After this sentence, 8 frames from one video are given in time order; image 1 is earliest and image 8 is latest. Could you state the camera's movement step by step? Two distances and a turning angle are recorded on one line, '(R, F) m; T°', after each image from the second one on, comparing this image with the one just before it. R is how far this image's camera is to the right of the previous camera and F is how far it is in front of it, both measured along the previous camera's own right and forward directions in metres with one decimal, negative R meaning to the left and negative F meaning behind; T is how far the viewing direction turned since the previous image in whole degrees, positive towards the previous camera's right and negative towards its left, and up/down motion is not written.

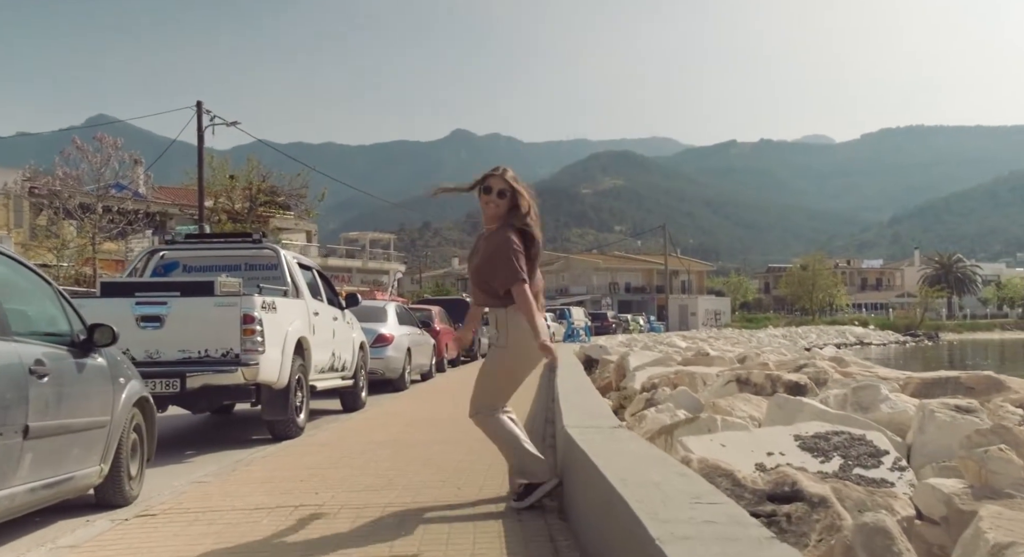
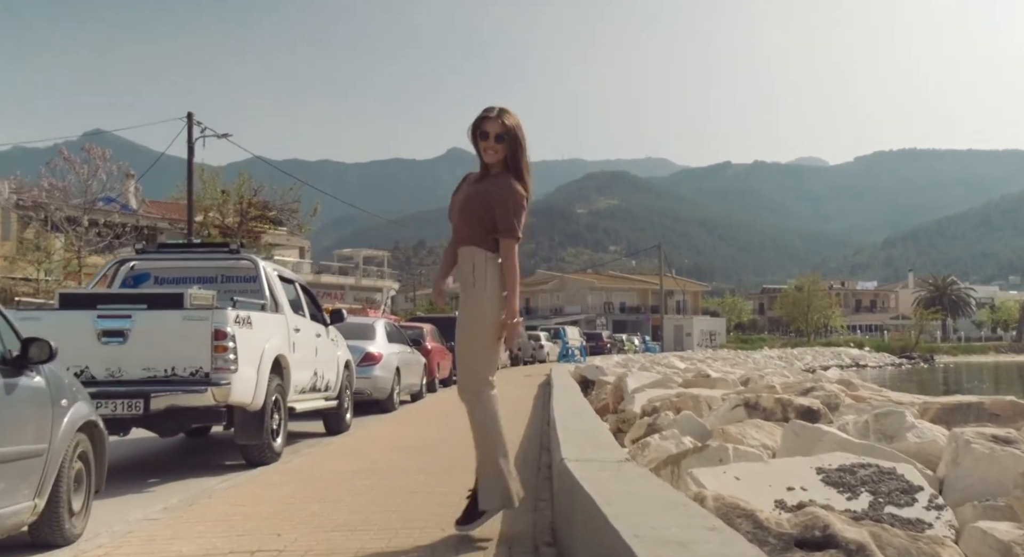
(0.0, +0.6) m; 0°
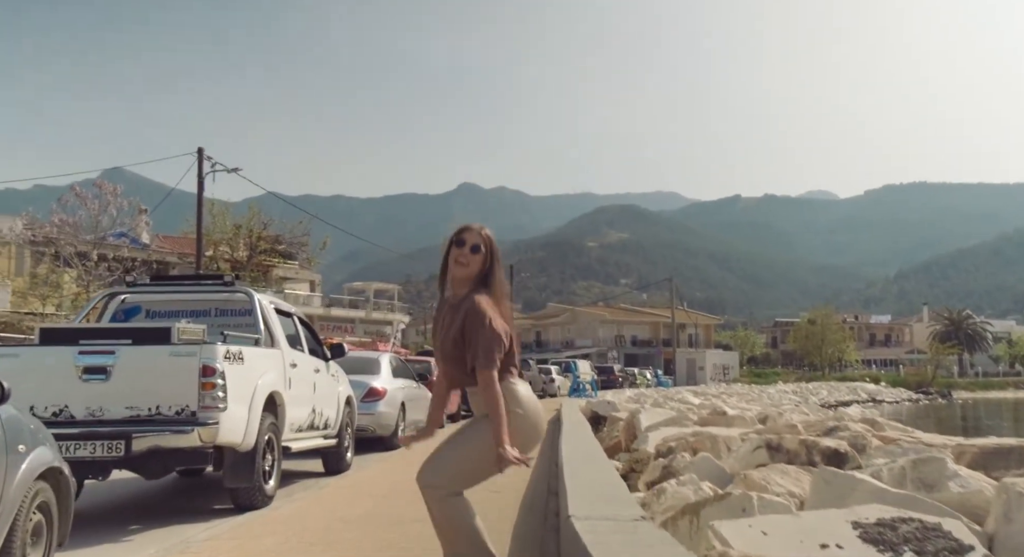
(+0.1, +0.5) m; -1°
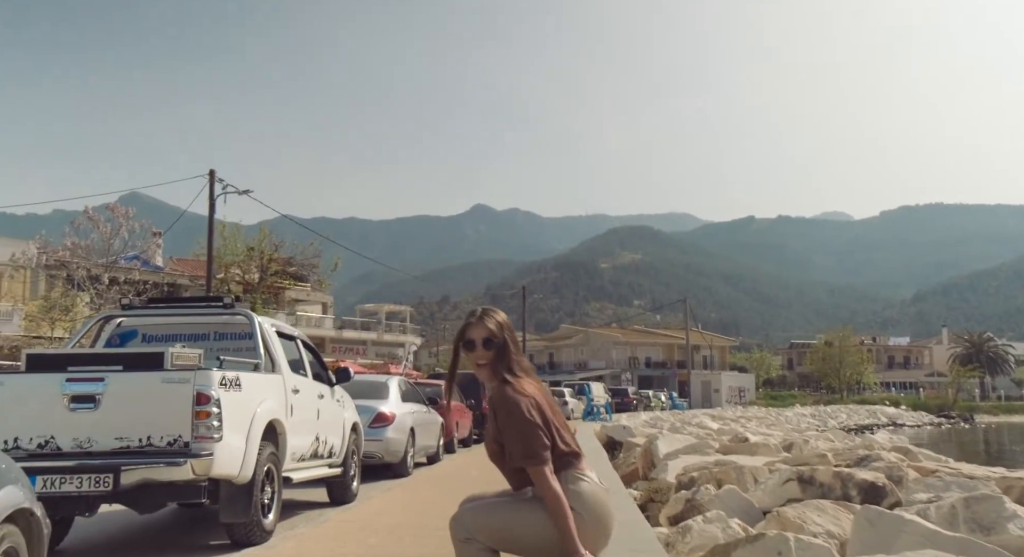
(0.0, +0.5) m; -1°
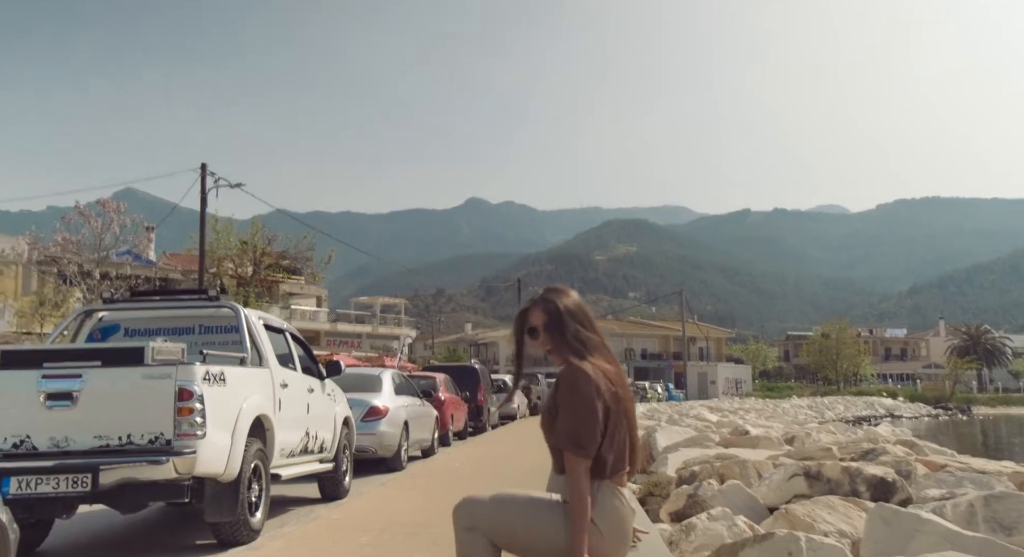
(0.0, +0.3) m; 0°
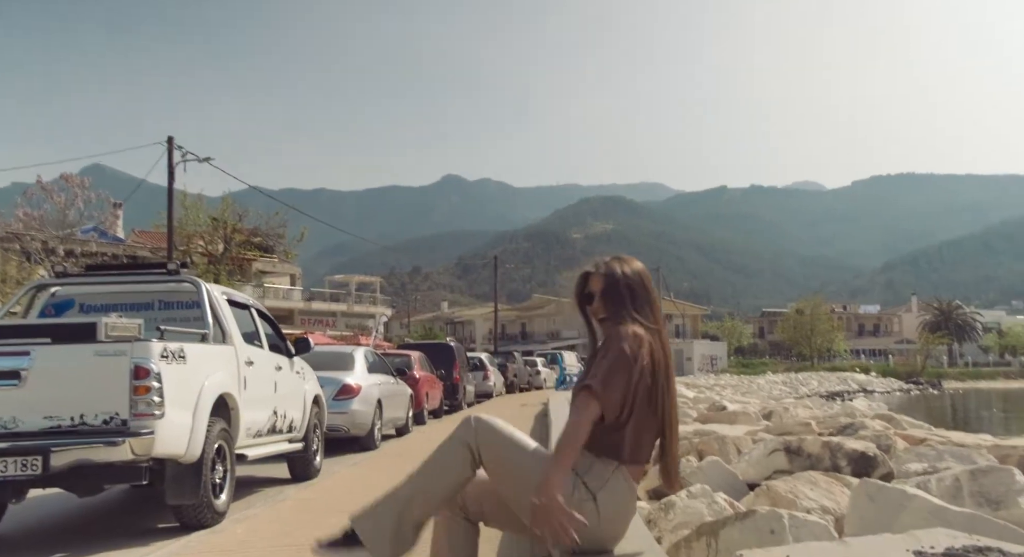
(0.0, +0.3) m; +2°
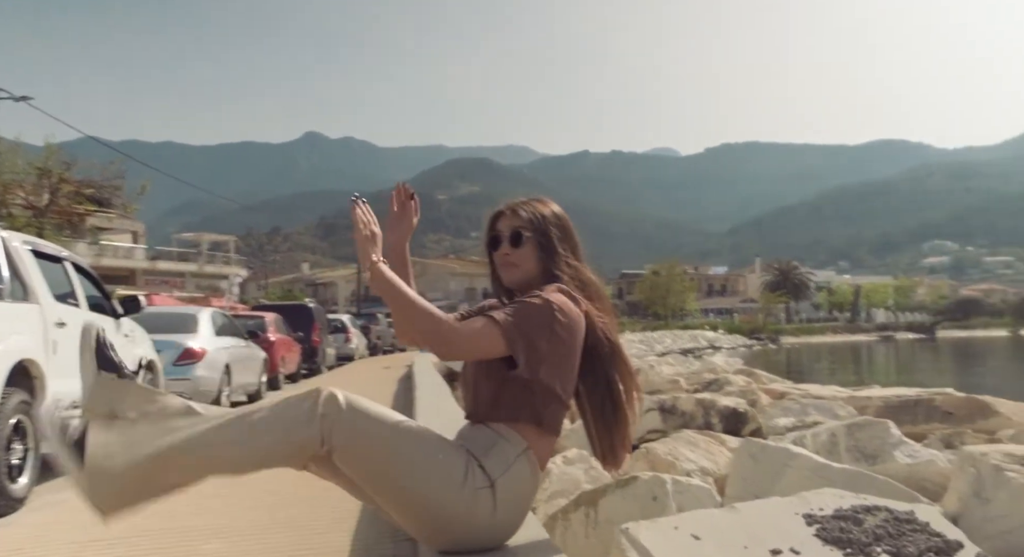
(0.0, +0.7) m; +10°
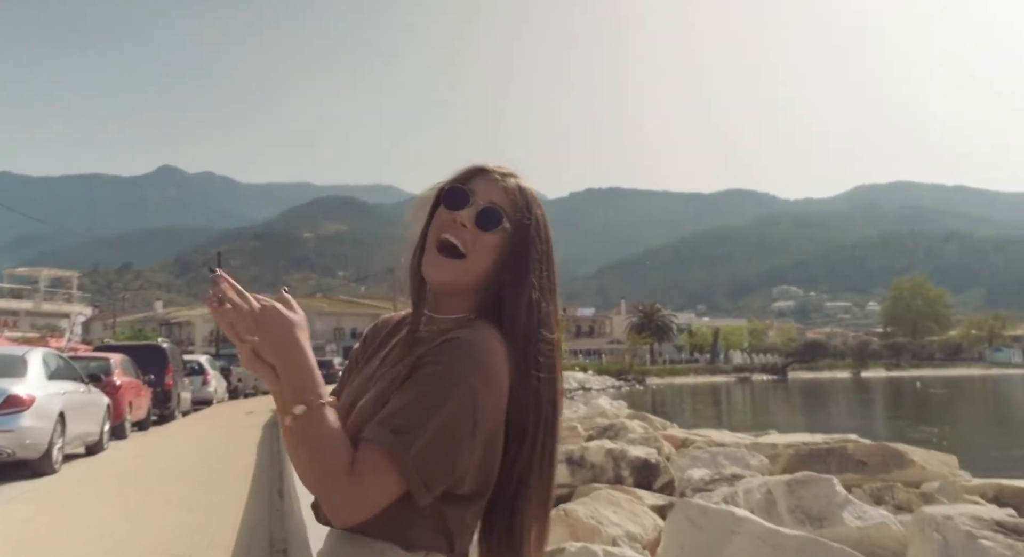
(-0.2, +0.8) m; +10°
